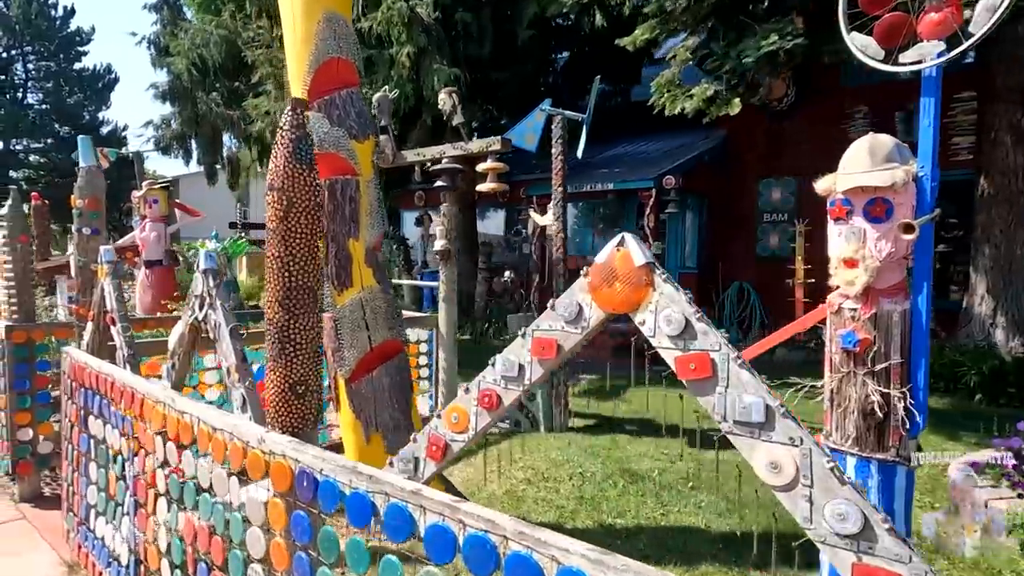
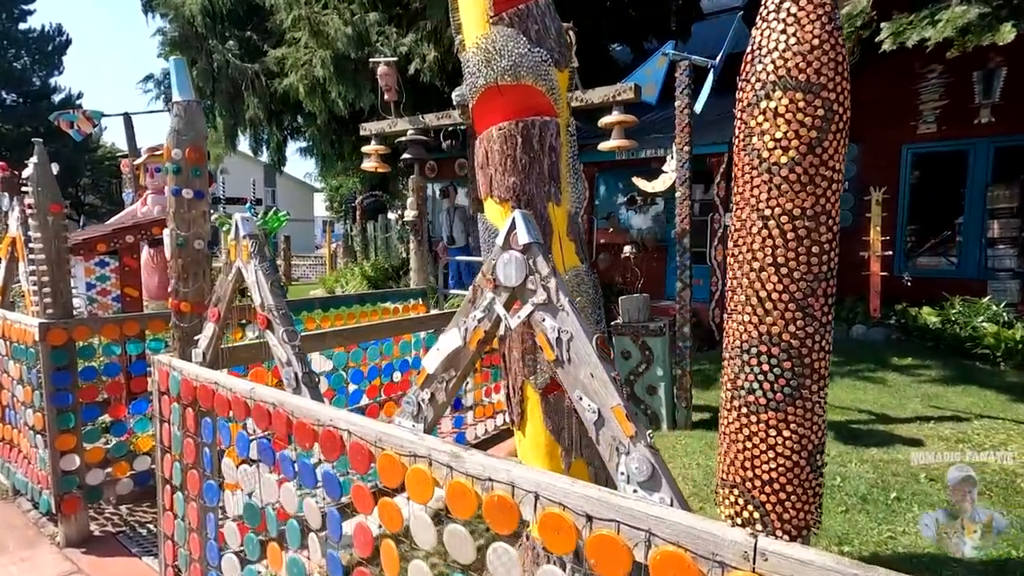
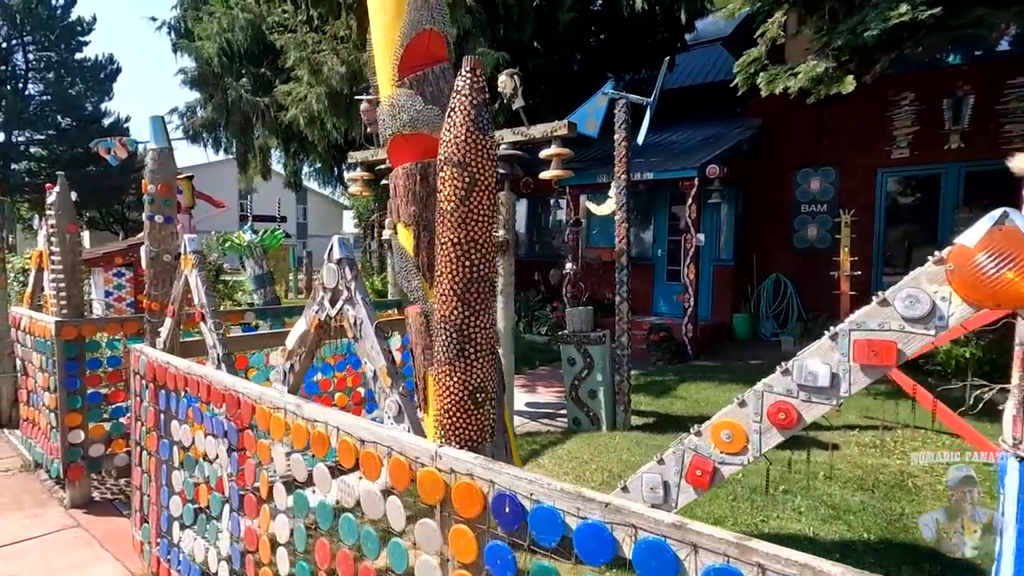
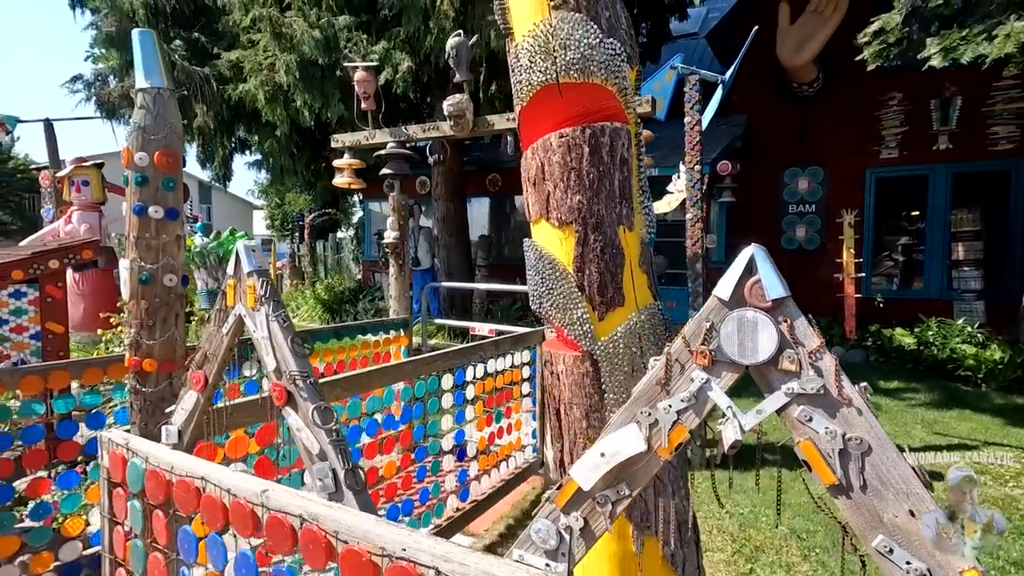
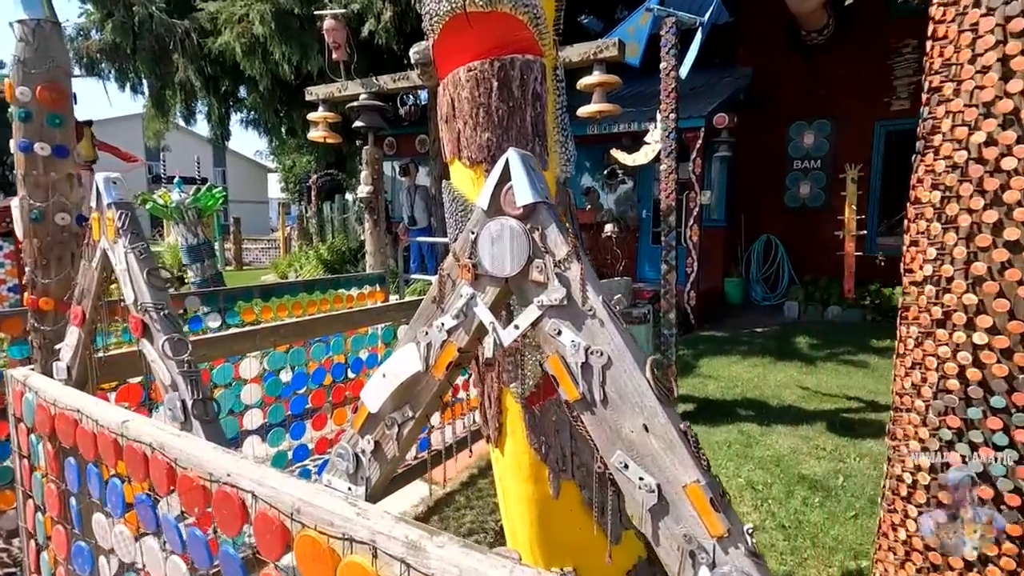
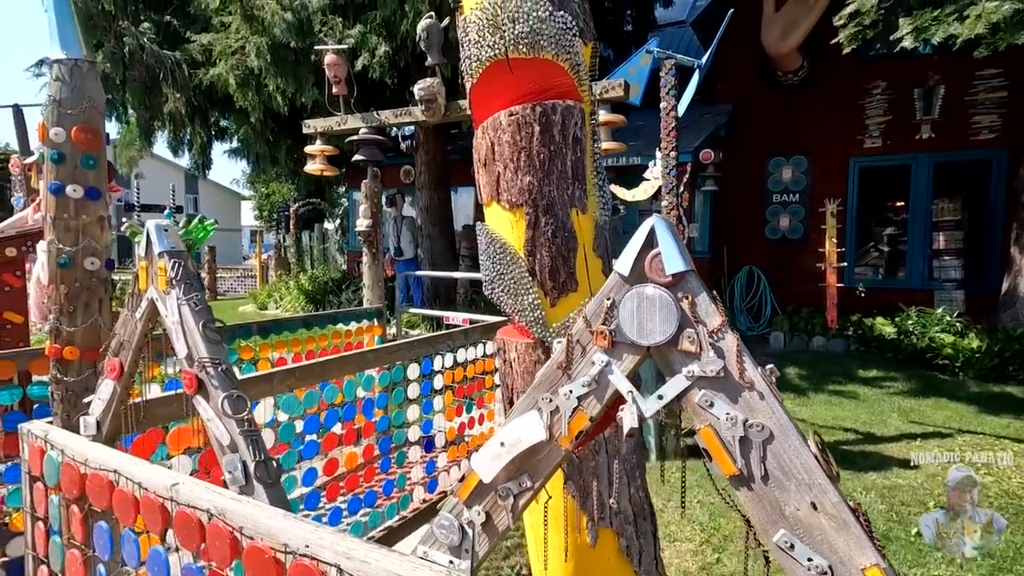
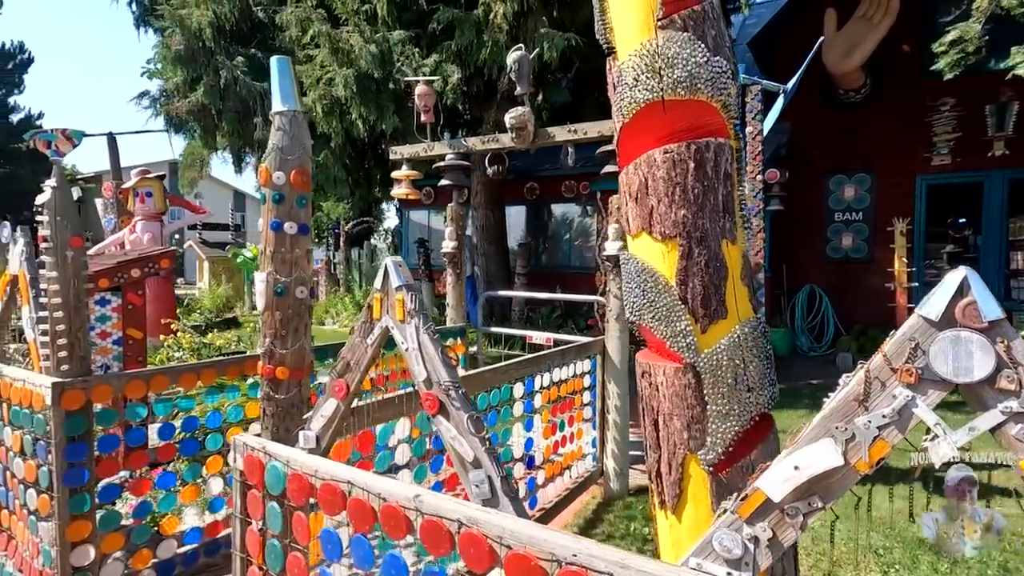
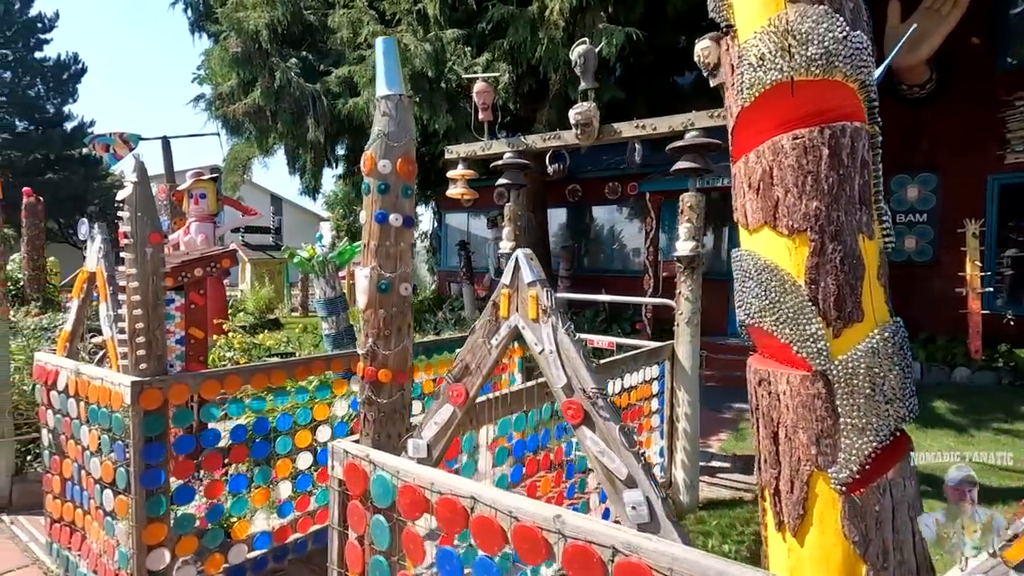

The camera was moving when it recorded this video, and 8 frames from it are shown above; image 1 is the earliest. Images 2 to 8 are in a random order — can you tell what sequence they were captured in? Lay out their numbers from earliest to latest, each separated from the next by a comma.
3, 2, 5, 6, 4, 7, 8
